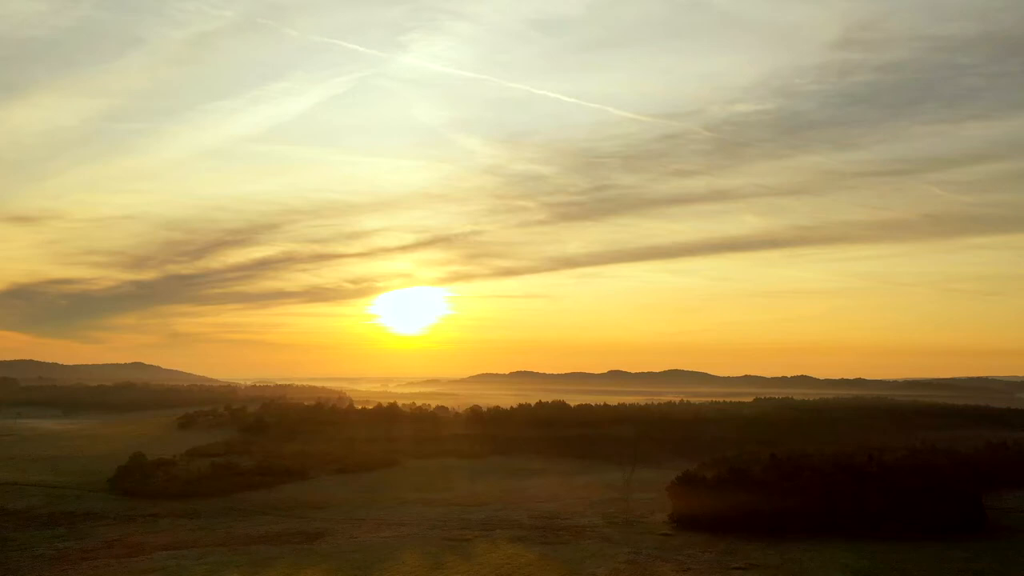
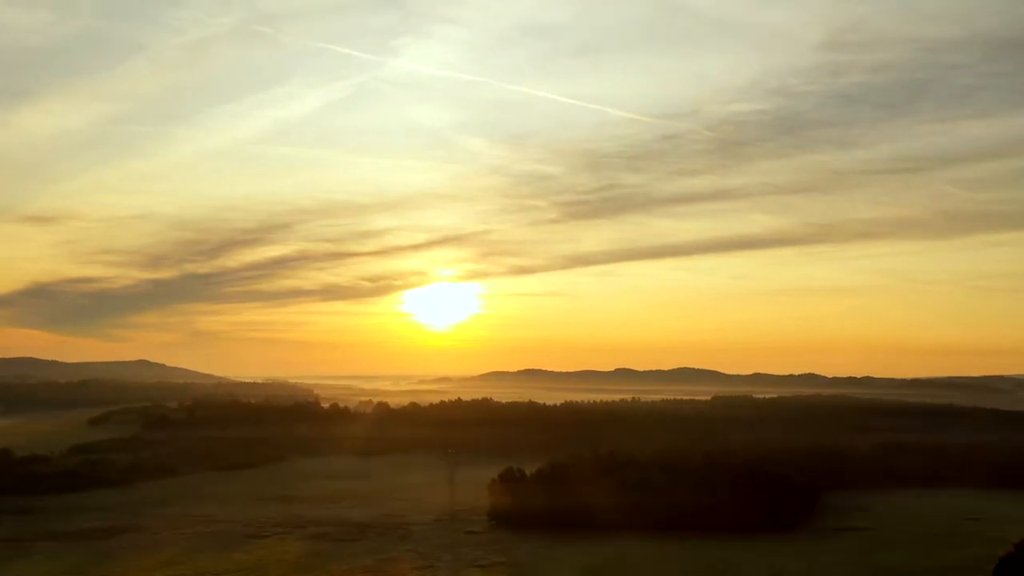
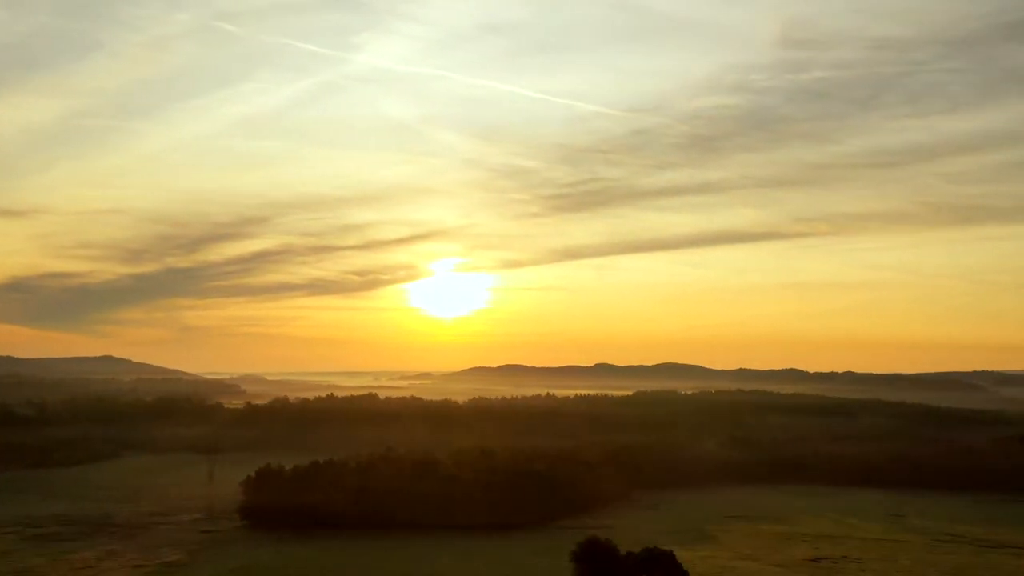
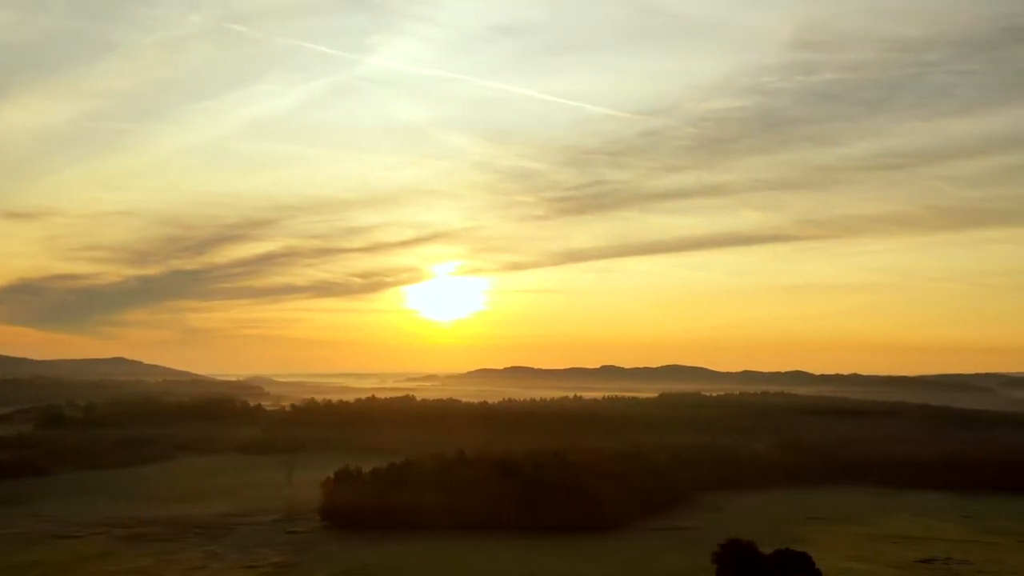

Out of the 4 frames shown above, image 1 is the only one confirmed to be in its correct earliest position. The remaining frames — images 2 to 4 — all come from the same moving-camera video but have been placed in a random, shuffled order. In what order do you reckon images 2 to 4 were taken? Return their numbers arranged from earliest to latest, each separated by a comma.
2, 4, 3
